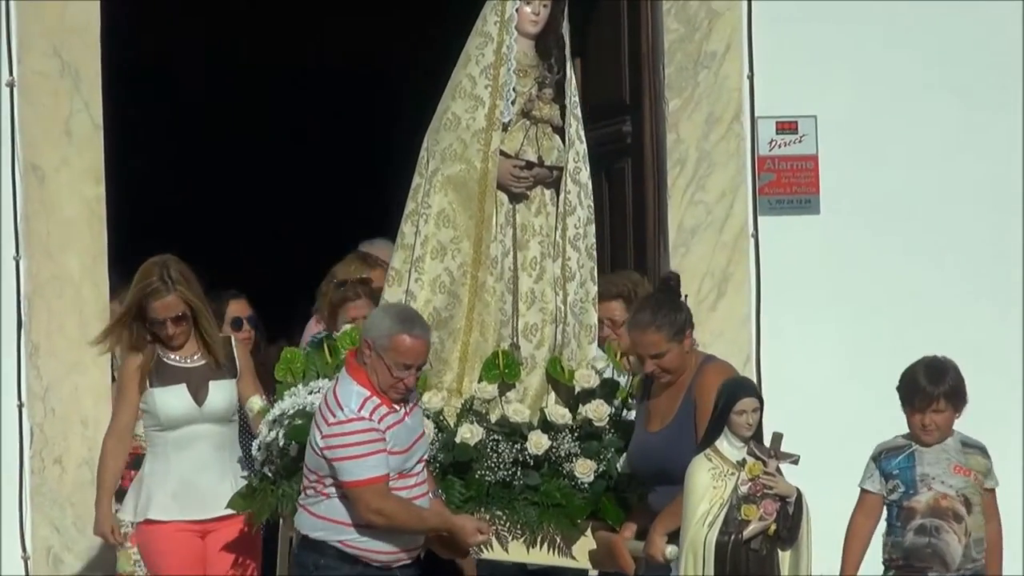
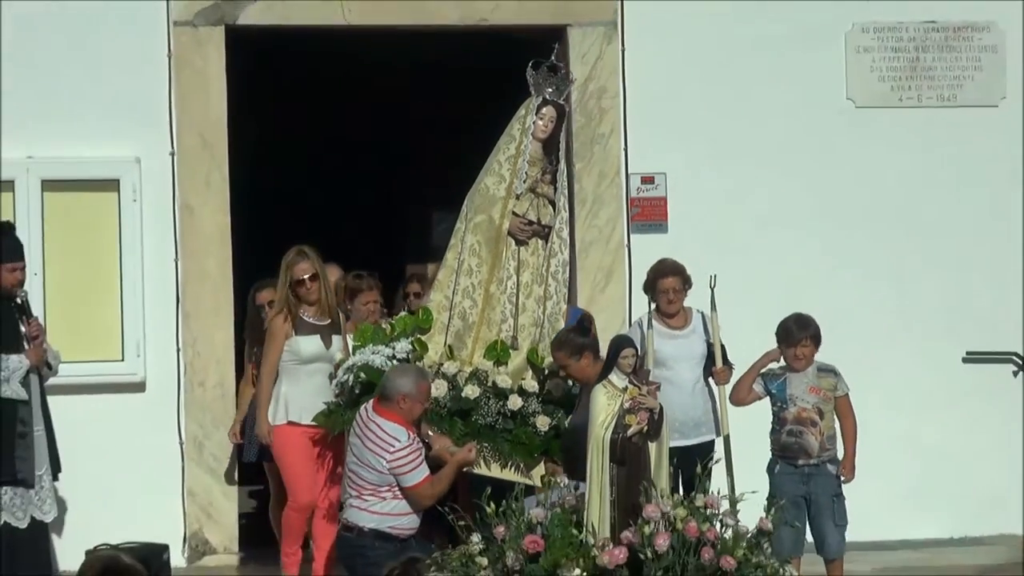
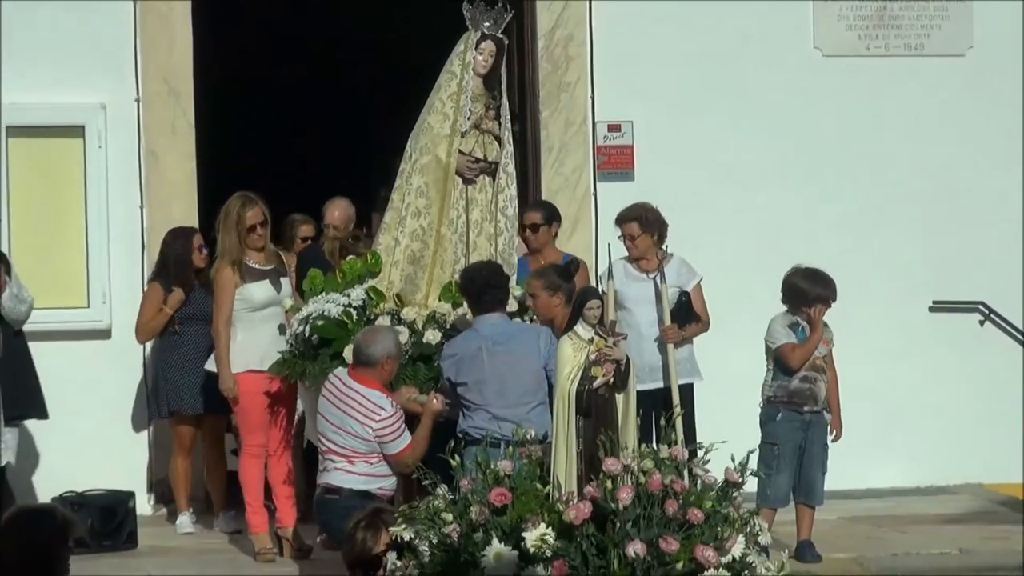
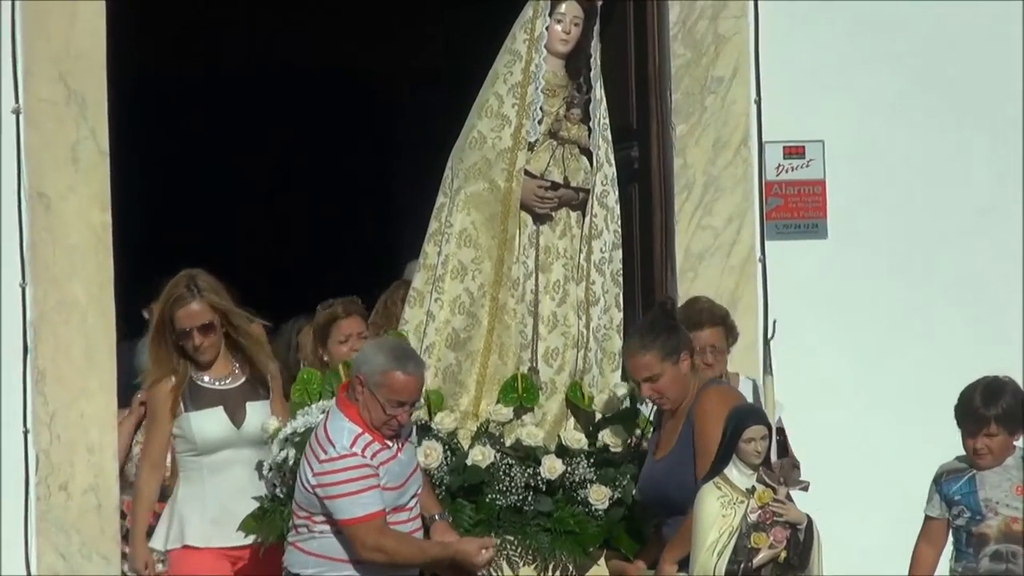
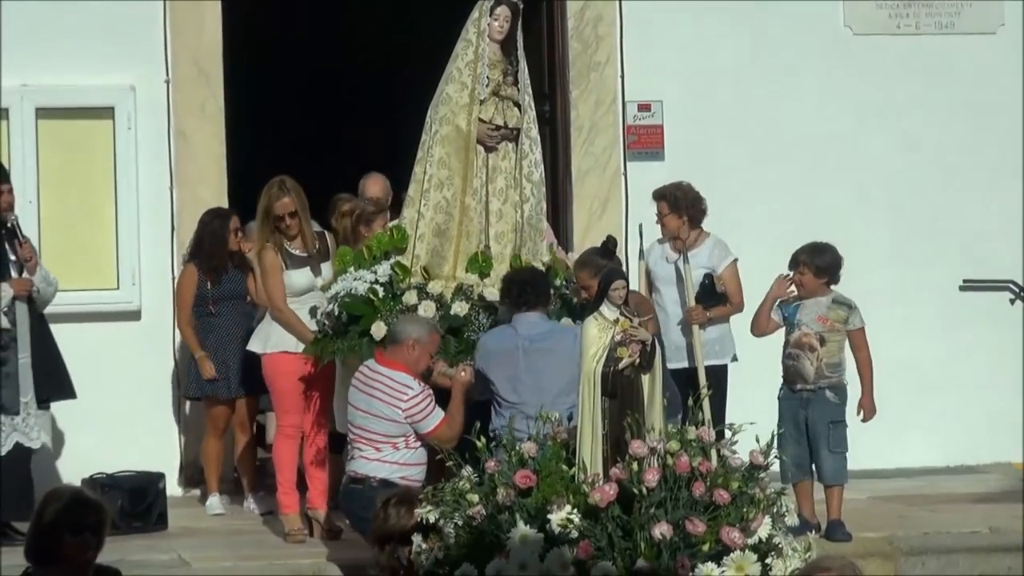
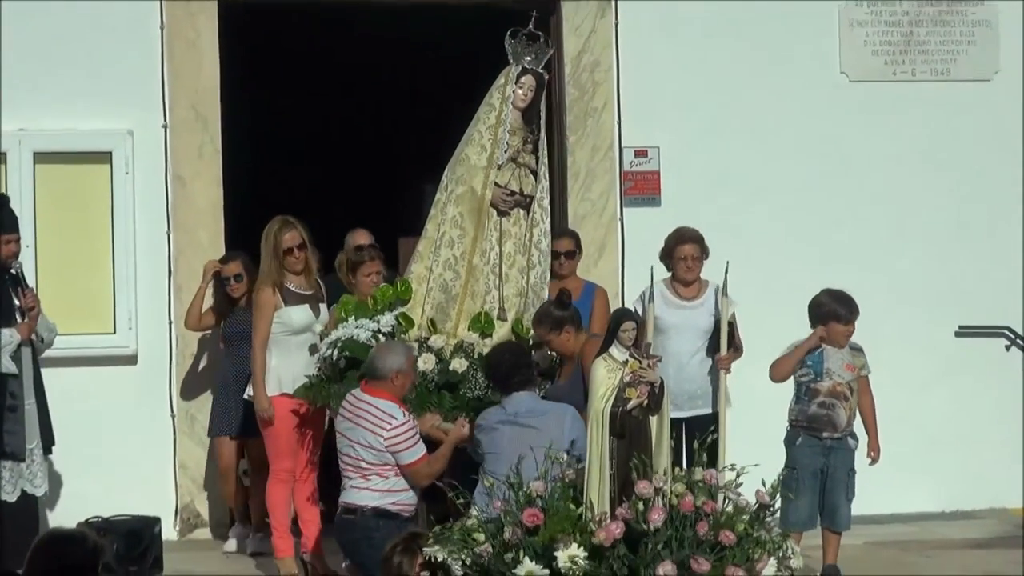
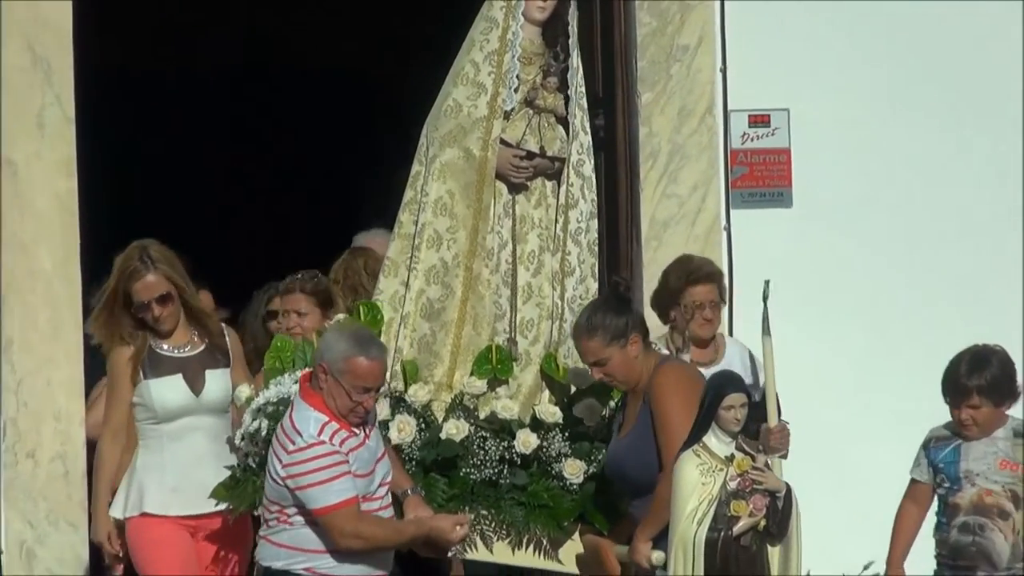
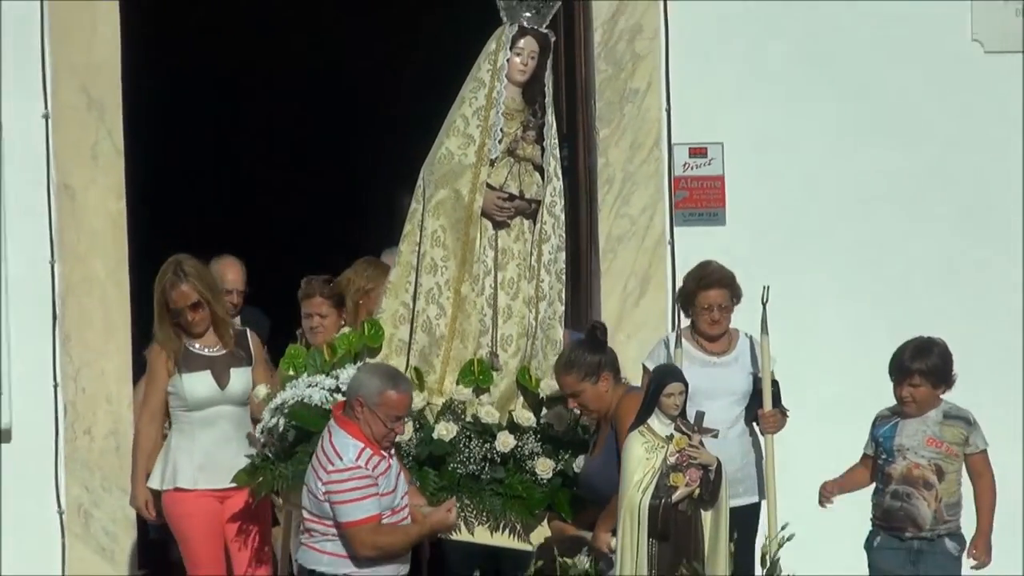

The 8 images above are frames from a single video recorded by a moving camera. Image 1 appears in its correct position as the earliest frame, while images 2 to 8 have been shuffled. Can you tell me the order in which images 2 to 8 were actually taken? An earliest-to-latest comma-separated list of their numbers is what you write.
4, 7, 8, 2, 6, 3, 5
